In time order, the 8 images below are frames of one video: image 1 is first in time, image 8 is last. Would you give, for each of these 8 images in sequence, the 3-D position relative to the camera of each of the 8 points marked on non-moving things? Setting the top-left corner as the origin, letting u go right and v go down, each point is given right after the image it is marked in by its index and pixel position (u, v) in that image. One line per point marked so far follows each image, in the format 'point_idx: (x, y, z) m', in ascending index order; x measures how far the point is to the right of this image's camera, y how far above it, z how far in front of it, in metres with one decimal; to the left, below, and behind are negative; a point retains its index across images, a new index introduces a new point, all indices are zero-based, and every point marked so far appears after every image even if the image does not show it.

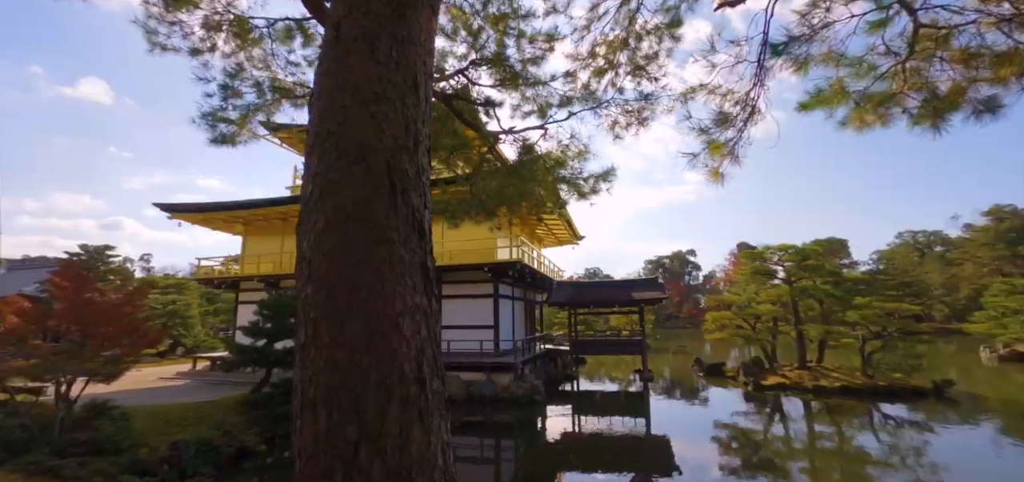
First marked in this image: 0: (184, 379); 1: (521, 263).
0: (-8.4, -3.5, +11.6) m
1: (+0.2, -0.6, +11.3) m
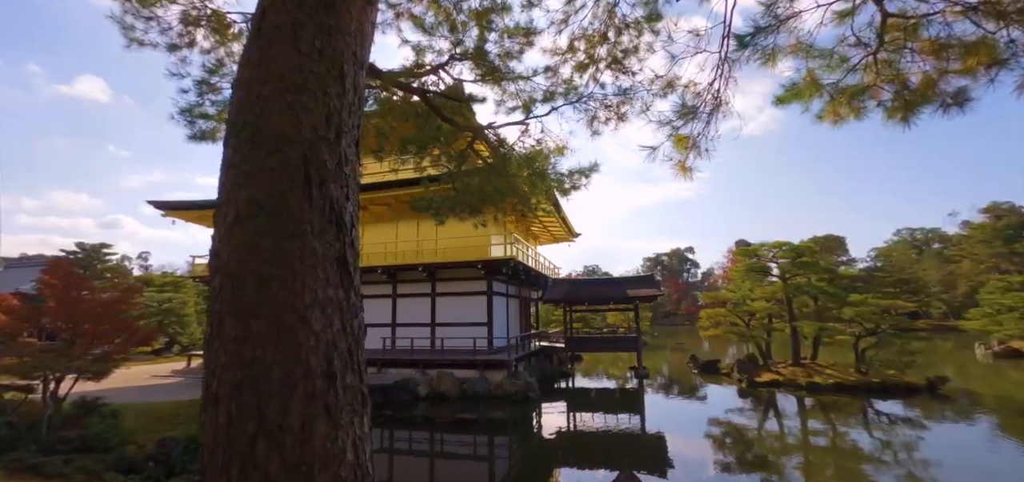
0: (-8.6, -3.5, +11.6) m
1: (+0.1, -0.5, +11.3) m
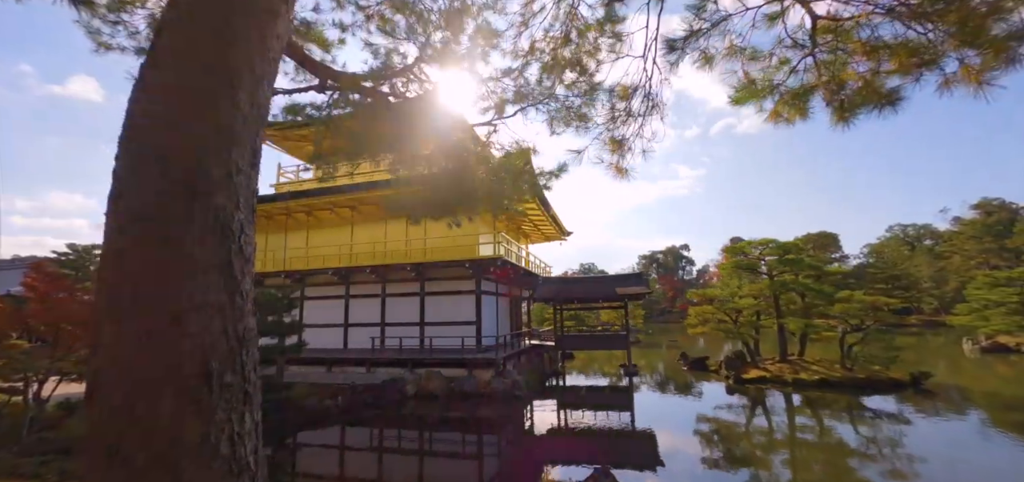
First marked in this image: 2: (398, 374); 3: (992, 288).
0: (-8.8, -3.5, +11.6) m
1: (-0.2, -0.5, +11.3) m
2: (-2.7, -3.2, +10.9) m
3: (+19.3, -1.9, +18.2) m
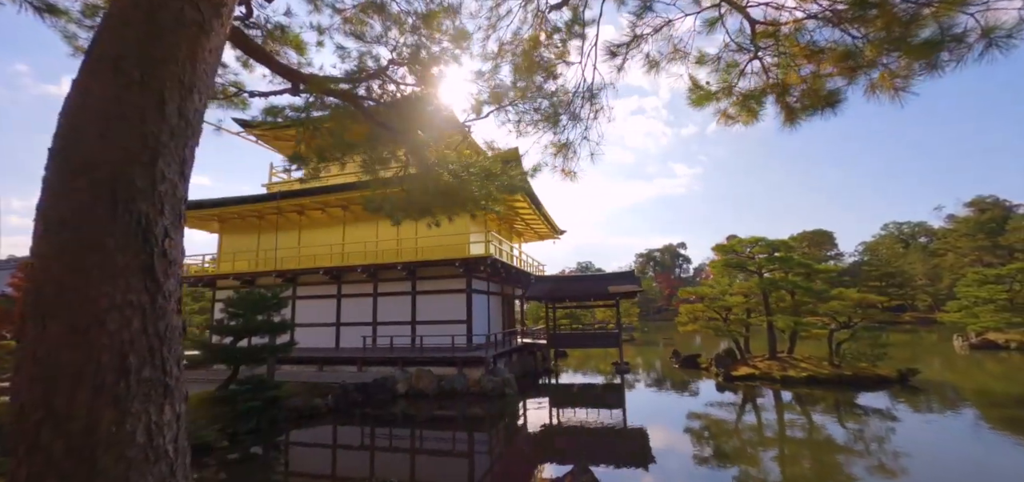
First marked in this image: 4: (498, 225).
0: (-9.1, -3.5, +11.6) m
1: (-0.5, -0.4, +11.4) m
2: (-3.0, -3.2, +10.9) m
3: (+19.1, -1.8, +18.4) m
4: (-0.5, +0.5, +15.2) m
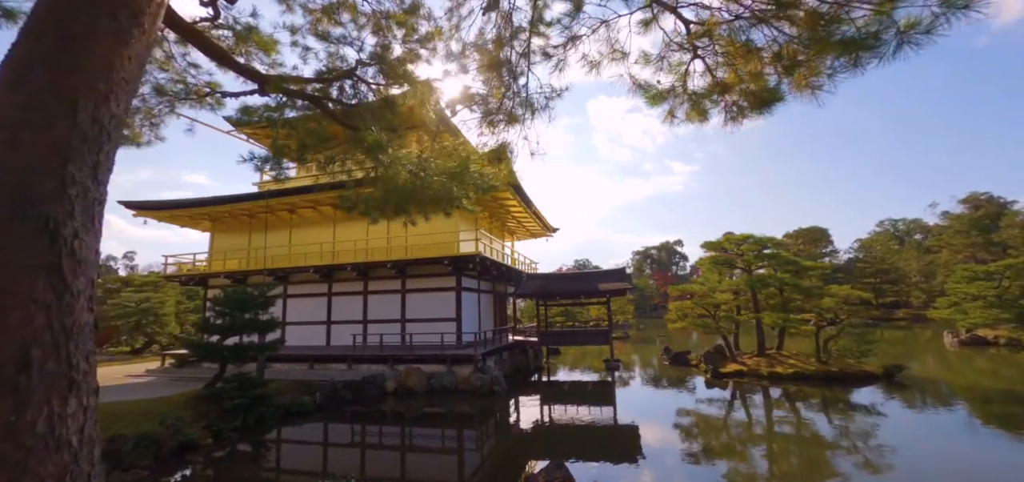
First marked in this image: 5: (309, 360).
0: (-9.3, -3.5, +11.7) m
1: (-0.8, -0.4, +11.4) m
2: (-3.2, -3.2, +11.0) m
3: (+18.8, -1.6, +18.5) m
4: (-0.8, +0.6, +15.2) m
5: (-5.2, -3.1, +11.6) m
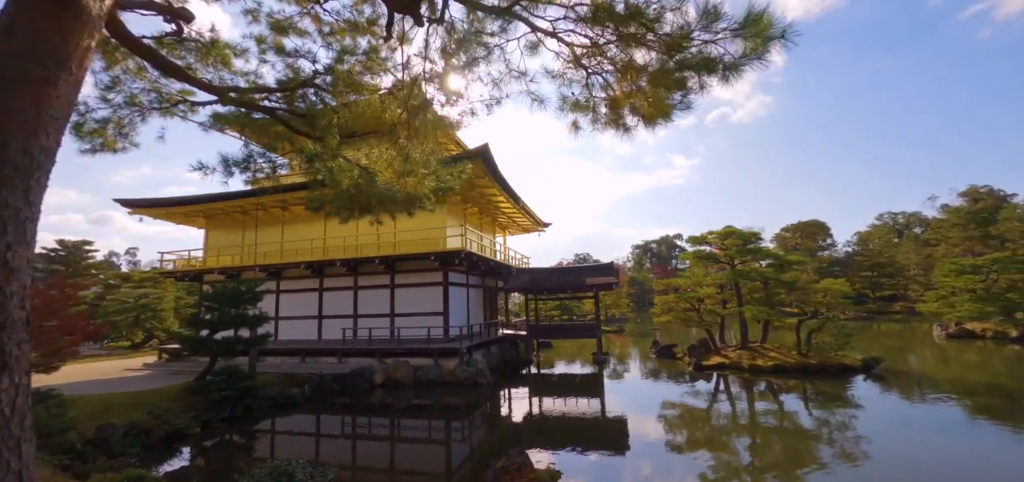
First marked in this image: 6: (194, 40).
0: (-9.7, -3.4, +12.0) m
1: (-1.1, -0.3, +11.7) m
2: (-3.6, -3.1, +11.3) m
3: (+18.5, -1.4, +18.7) m
4: (-1.1, +0.8, +15.5) m
5: (-5.6, -3.0, +11.9) m
6: (-2.6, +1.7, +3.7) m
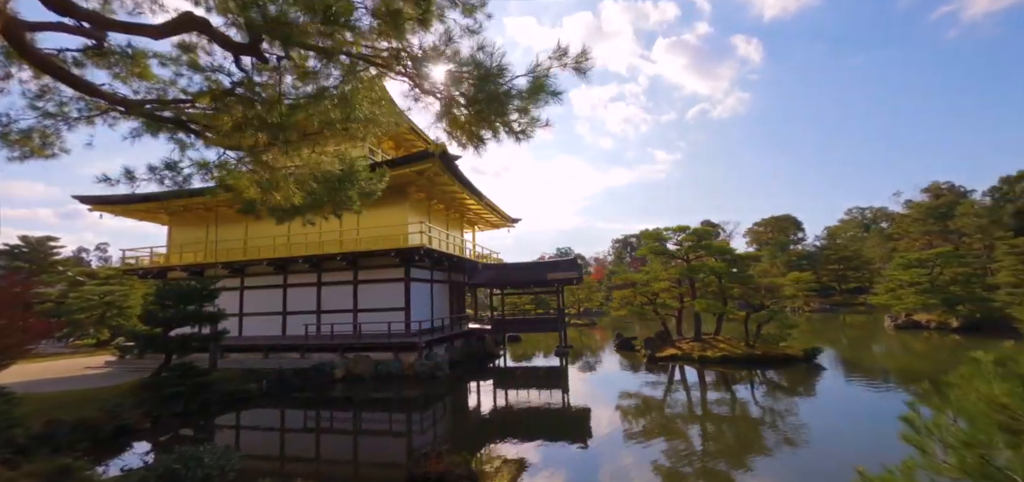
0: (-10.8, -3.3, +12.0) m
1: (-2.2, -0.2, +11.9) m
2: (-4.6, -3.0, +11.5) m
3: (+17.2, -1.2, +19.6) m
4: (-2.3, +0.9, +15.7) m
5: (-6.6, -2.9, +12.1) m
6: (-3.4, +1.6, +3.9) m
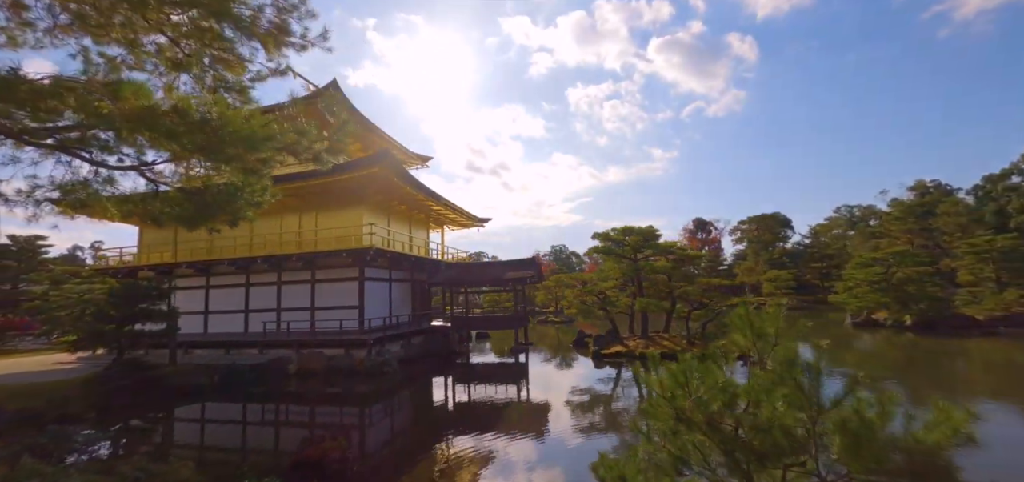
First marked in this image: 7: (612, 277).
0: (-12.2, -3.4, +12.6) m
1: (-3.6, -0.2, +12.4) m
2: (-6.0, -3.0, +12.0) m
3: (+15.8, -1.2, +20.0) m
4: (-3.7, +0.9, +16.2) m
5: (-8.0, -2.9, +12.6) m
6: (-4.8, +1.6, +4.5) m
7: (+3.3, -1.2, +14.8) m
